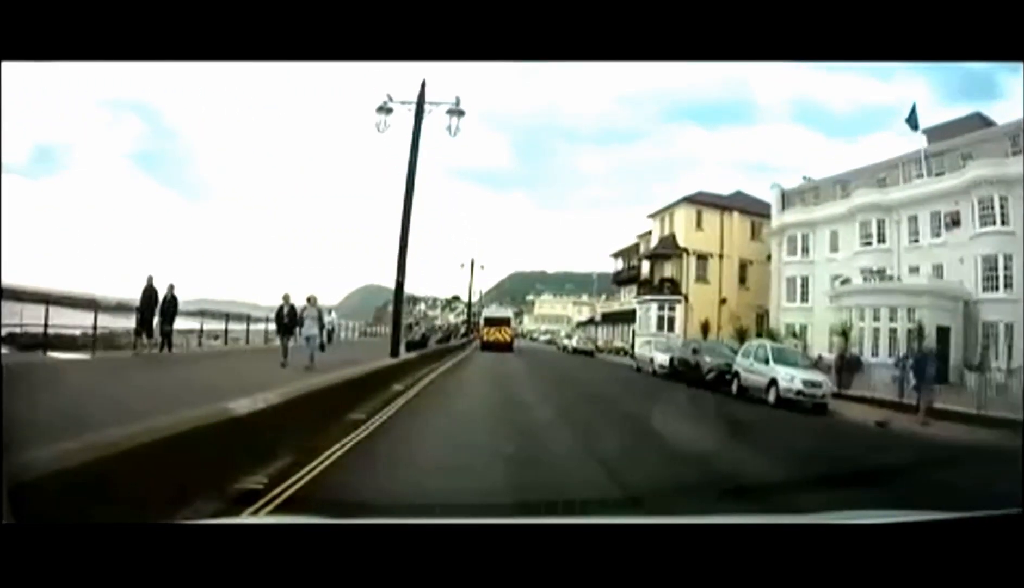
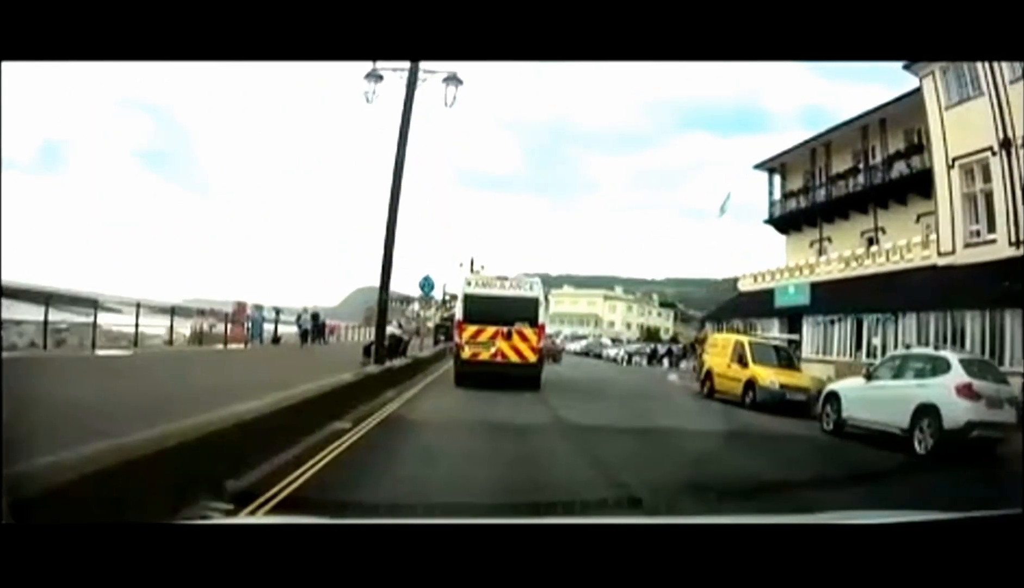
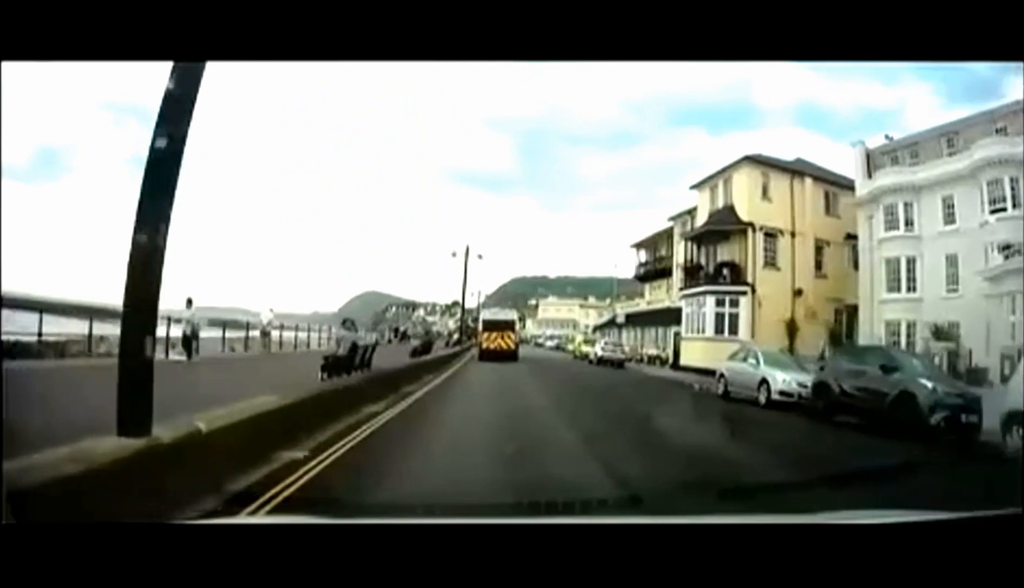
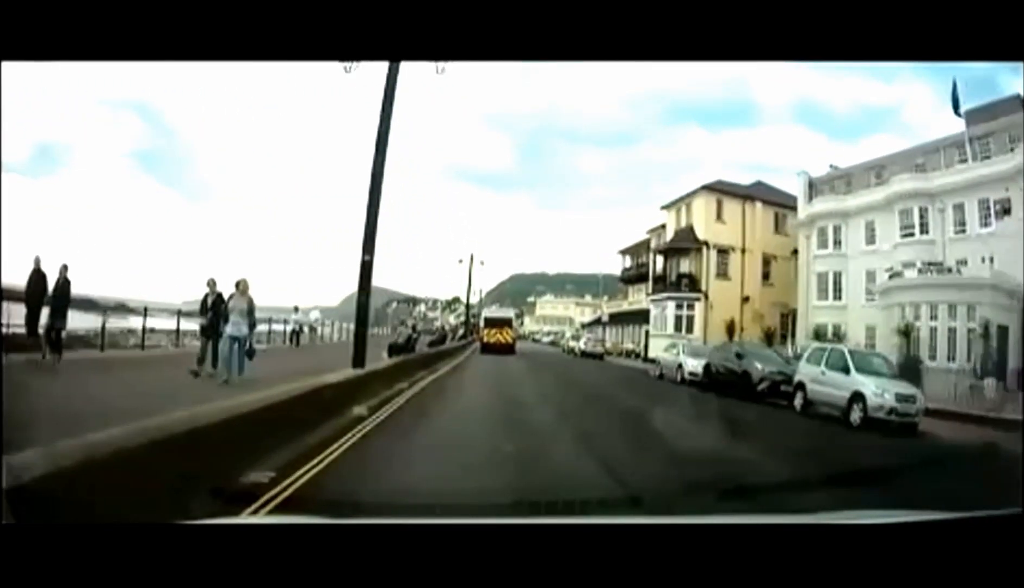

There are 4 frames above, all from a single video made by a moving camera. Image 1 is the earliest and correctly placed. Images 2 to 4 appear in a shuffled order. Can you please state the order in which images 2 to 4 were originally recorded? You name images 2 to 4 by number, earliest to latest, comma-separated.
4, 3, 2
